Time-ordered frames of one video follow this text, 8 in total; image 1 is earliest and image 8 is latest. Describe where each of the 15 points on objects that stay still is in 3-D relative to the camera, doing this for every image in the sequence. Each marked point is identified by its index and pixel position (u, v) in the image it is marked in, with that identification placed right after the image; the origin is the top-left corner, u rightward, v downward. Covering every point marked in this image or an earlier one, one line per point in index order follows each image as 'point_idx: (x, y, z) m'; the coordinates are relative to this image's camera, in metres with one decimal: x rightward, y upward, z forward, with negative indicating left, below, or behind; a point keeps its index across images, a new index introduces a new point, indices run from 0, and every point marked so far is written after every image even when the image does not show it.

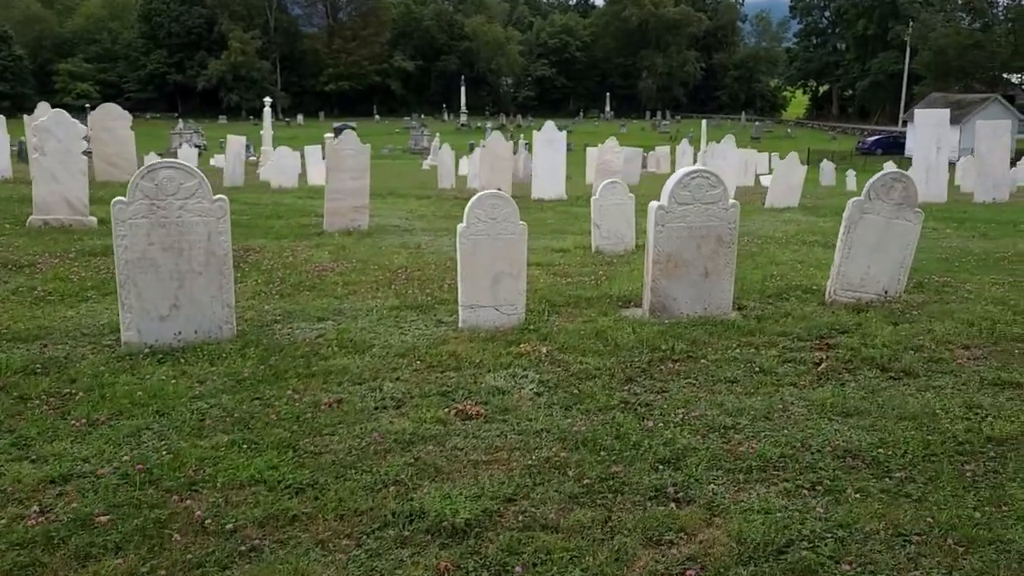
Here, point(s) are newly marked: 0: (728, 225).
0: (+2.0, +0.6, +7.8) m
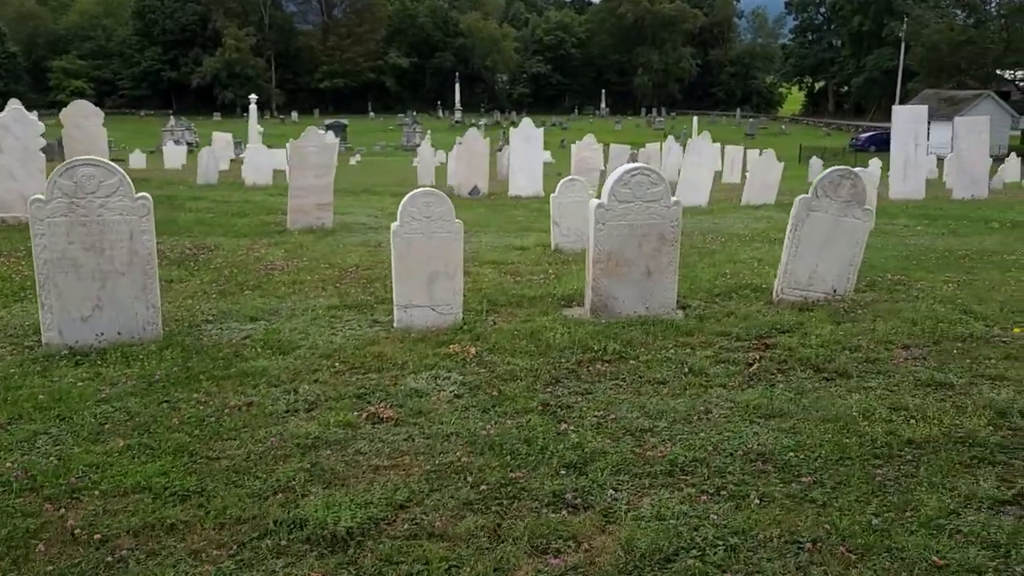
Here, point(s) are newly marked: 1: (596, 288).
0: (+1.5, +0.6, +7.7) m
1: (+0.8, 0.0, +7.8) m
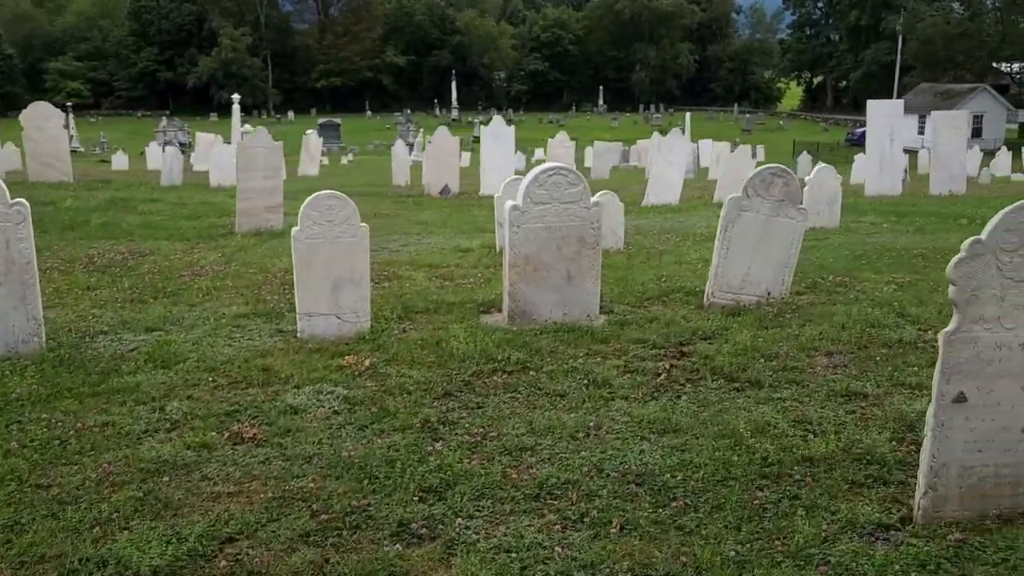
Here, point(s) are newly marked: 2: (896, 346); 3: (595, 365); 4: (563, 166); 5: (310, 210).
0: (+0.7, +0.6, +7.4) m
1: (0.0, -0.1, +7.4) m
2: (+3.2, -0.5, +6.8) m
3: (+0.6, -0.6, +6.3) m
4: (+0.4, +1.1, +7.3) m
5: (-1.6, +0.6, +6.8) m
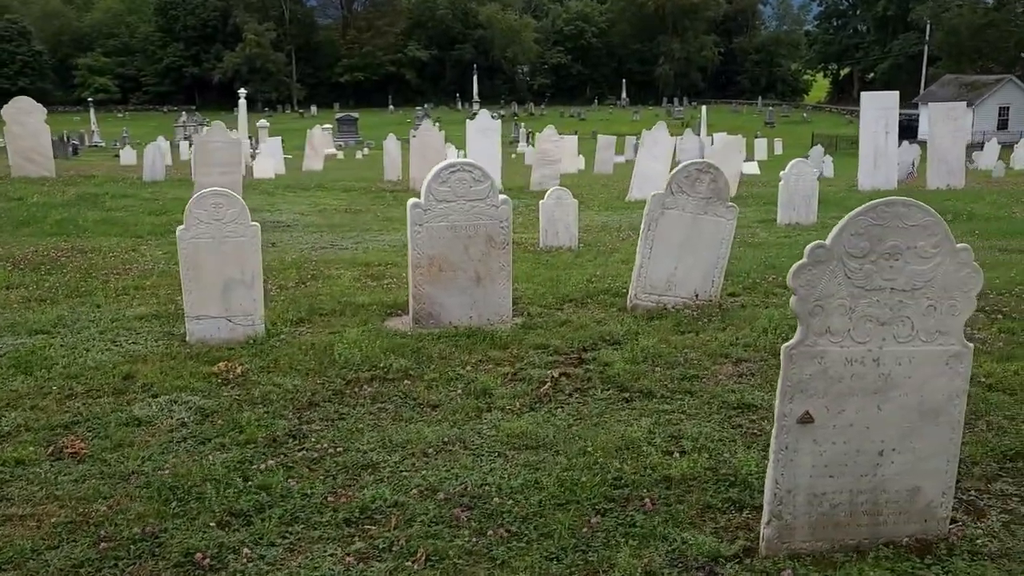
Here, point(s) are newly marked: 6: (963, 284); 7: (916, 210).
0: (-0.1, +0.5, +7.1) m
1: (-0.8, -0.1, +7.1) m
2: (+2.4, -0.5, +6.4) m
3: (-0.2, -0.6, +5.9) m
4: (-0.4, +1.0, +6.9) m
5: (-2.4, +0.6, +6.5) m
6: (+2.0, 0.0, +3.8) m
7: (+1.8, +0.3, +3.7) m
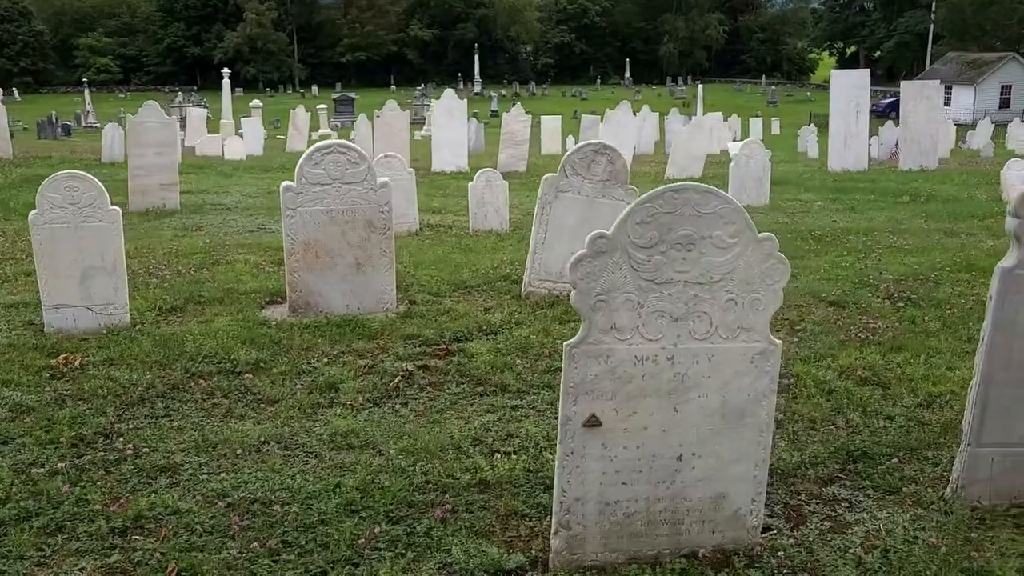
0: (-1.1, +0.7, +6.8) m
1: (-1.8, 0.0, +6.8) m
2: (+1.4, -0.4, +6.2) m
3: (-1.2, -0.5, +5.7) m
4: (-1.3, +1.1, +6.6) m
5: (-3.4, +0.7, +6.2) m
6: (+1.1, +0.1, +3.5) m
7: (+0.8, +0.4, +3.4) m
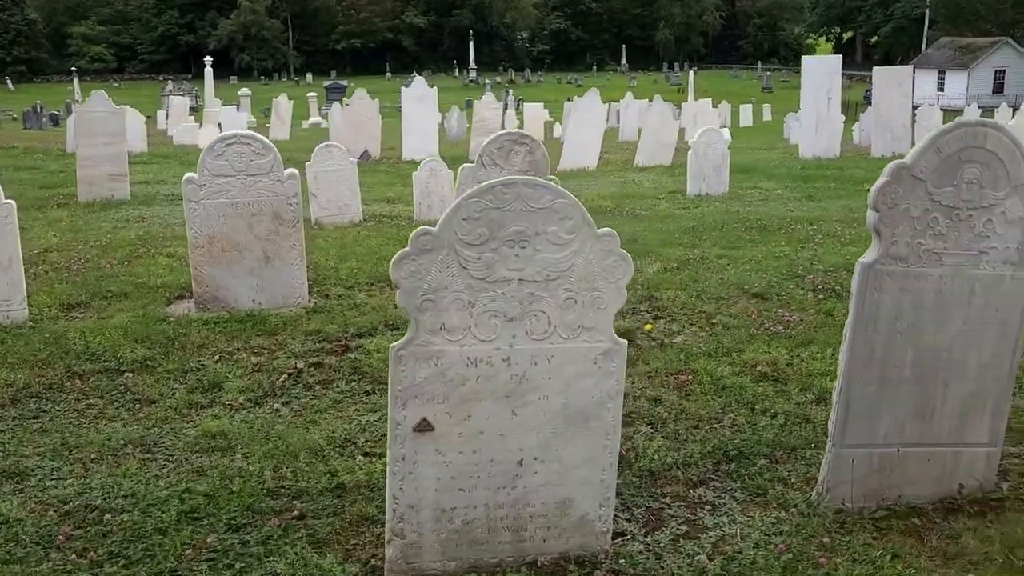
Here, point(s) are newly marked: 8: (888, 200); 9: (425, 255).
0: (-1.8, +0.7, +6.6) m
1: (-2.5, +0.1, +6.7) m
2: (+0.7, -0.4, +6.0) m
3: (-1.9, -0.5, +5.5) m
4: (-2.0, +1.2, +6.4) m
5: (-4.1, +0.7, +6.0) m
6: (+0.4, +0.1, +3.4) m
7: (+0.1, +0.4, +3.2) m
8: (+1.6, +0.4, +3.6) m
9: (-0.3, +0.1, +3.2) m
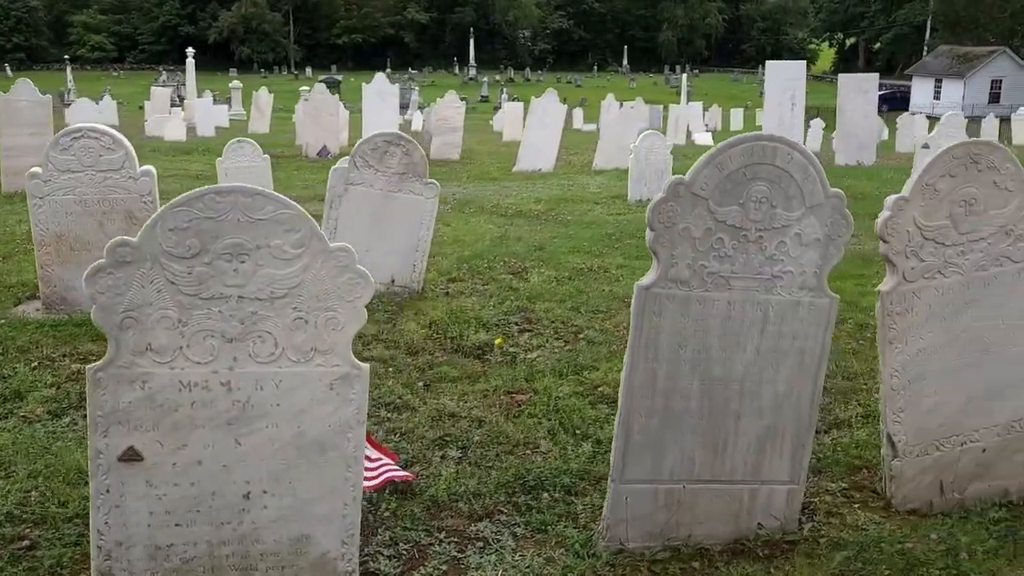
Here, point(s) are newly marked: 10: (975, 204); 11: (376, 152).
0: (-2.8, +0.7, +6.3) m
1: (-3.5, +0.1, +6.3) m
2: (-0.3, -0.4, +5.7) m
3: (-2.9, -0.5, +5.2) m
4: (-3.1, +1.2, +6.1) m
5: (-5.1, +0.8, +5.7) m
6: (-0.6, 0.0, +3.1) m
7: (-0.9, +0.3, +3.0) m
8: (+0.6, +0.3, +3.3) m
9: (-1.3, +0.1, +2.9) m
10: (+2.0, +0.4, +3.7) m
11: (-1.1, +1.1, +6.8) m
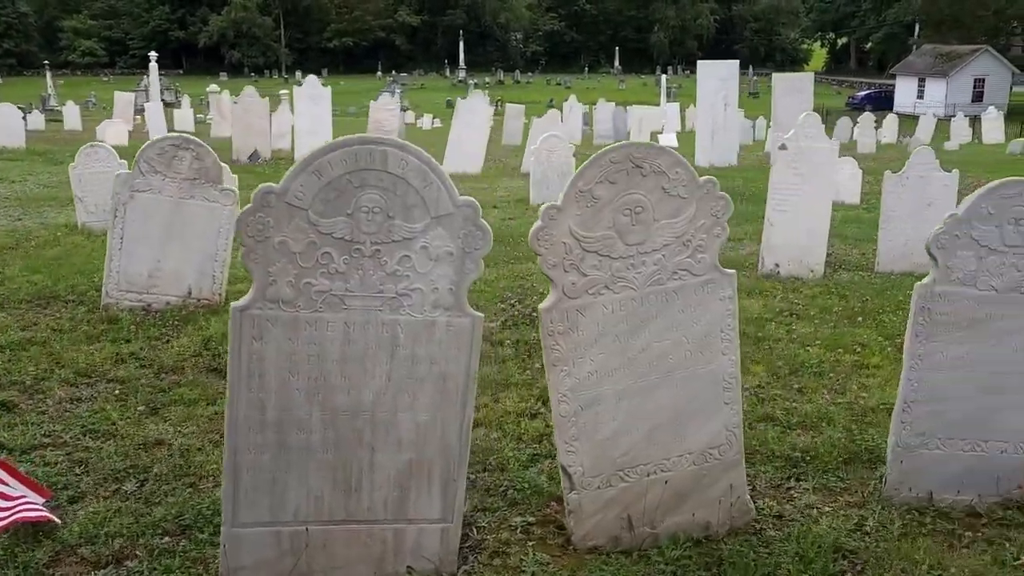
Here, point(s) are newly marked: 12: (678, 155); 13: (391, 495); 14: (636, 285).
0: (-4.4, +0.6, +5.9) m
1: (-5.1, 0.0, +5.9) m
2: (-1.9, -0.5, +5.4) m
3: (-4.5, -0.6, +4.8) m
4: (-4.6, +1.1, +5.7) m
5: (-6.7, +0.6, +5.2) m
6: (-2.1, -0.1, +2.7) m
7: (-2.4, +0.2, +2.6) m
8: (-0.9, +0.2, +3.0) m
9: (-2.8, 0.0, +2.5) m
10: (+0.5, +0.3, +3.4) m
11: (-2.7, +1.0, +6.4) m
12: (+0.7, +0.5, +3.3) m
13: (-0.5, -0.8, +3.3) m
14: (+0.5, 0.0, +3.4) m
